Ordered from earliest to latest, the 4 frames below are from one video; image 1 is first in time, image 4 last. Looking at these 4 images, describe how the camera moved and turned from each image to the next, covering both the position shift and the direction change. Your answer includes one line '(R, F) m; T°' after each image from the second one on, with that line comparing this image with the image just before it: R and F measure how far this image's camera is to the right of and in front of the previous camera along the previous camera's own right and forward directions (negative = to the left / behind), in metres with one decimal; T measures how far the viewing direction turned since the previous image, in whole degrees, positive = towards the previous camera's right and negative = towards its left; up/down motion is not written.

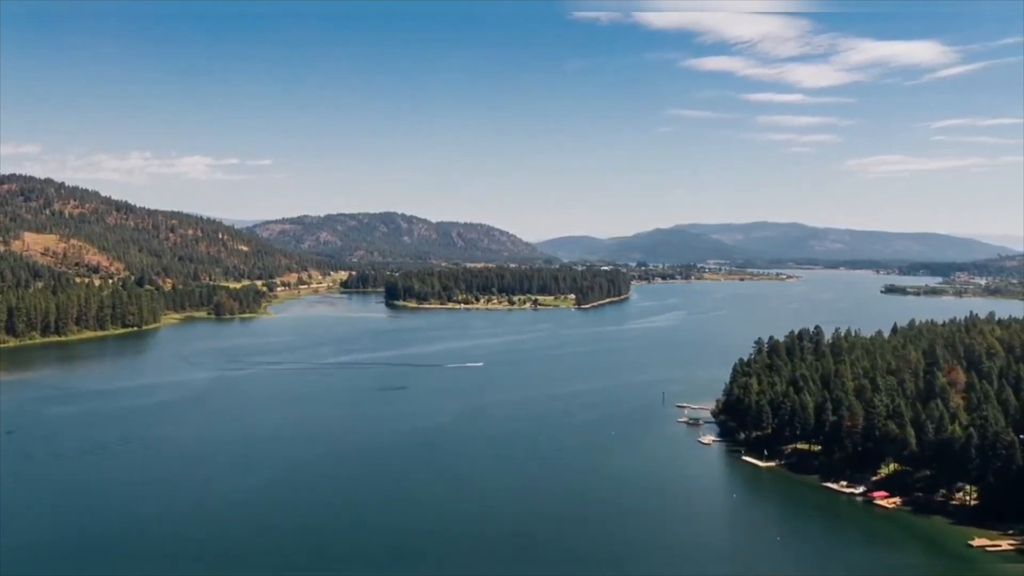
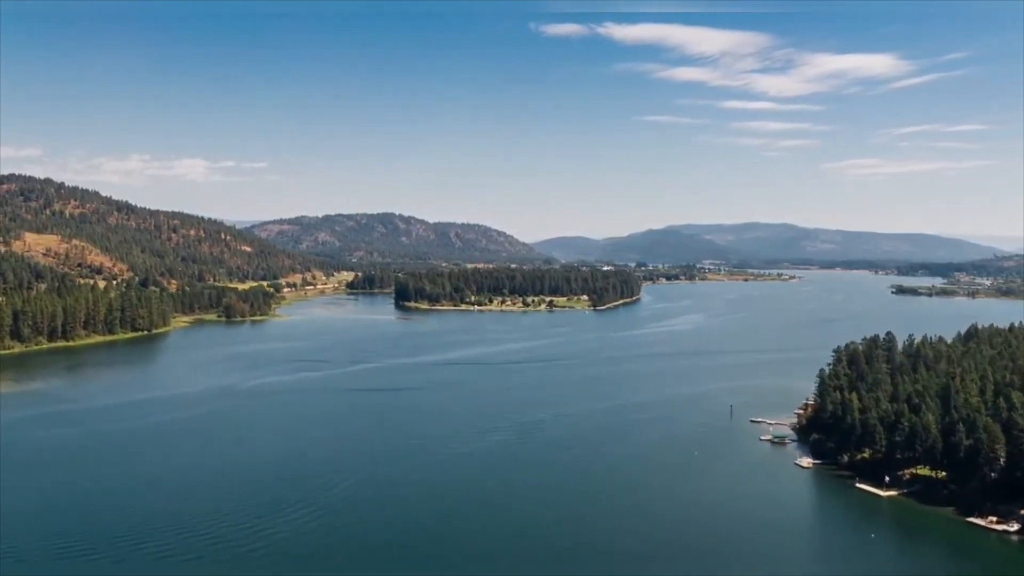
(-1.1, +1.5) m; 0°
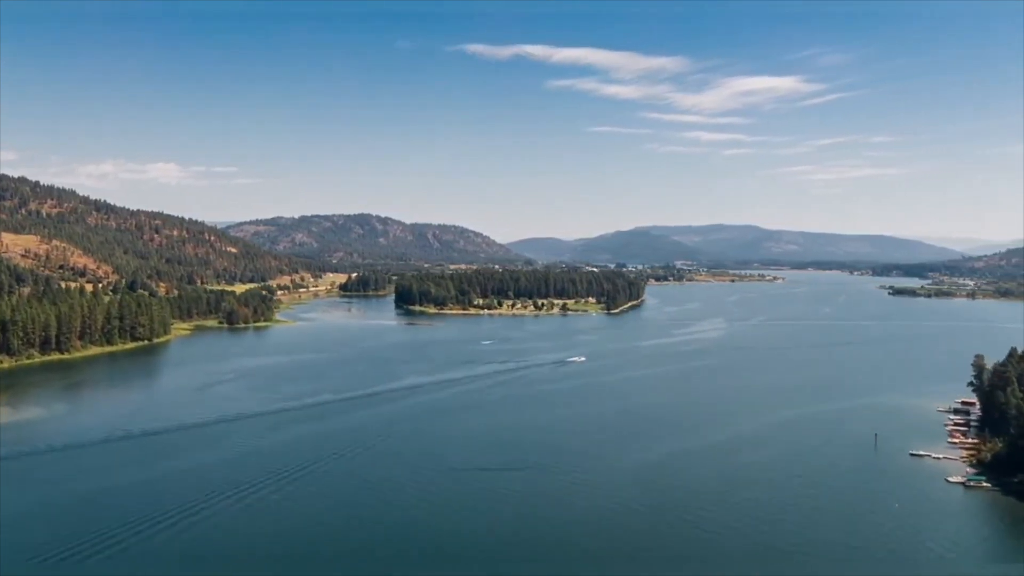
(-2.0, +2.7) m; +1°
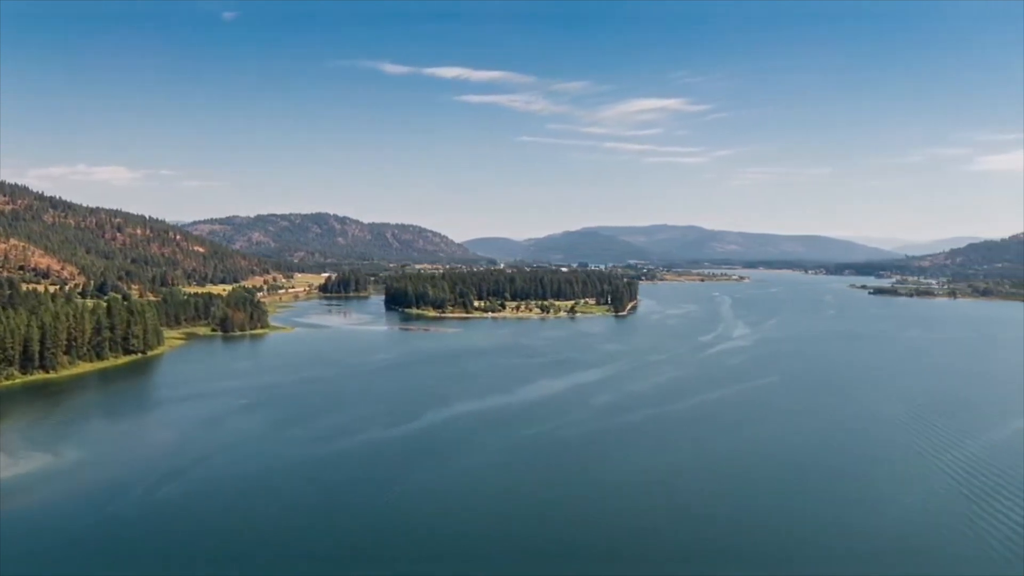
(-2.6, +3.3) m; +3°
